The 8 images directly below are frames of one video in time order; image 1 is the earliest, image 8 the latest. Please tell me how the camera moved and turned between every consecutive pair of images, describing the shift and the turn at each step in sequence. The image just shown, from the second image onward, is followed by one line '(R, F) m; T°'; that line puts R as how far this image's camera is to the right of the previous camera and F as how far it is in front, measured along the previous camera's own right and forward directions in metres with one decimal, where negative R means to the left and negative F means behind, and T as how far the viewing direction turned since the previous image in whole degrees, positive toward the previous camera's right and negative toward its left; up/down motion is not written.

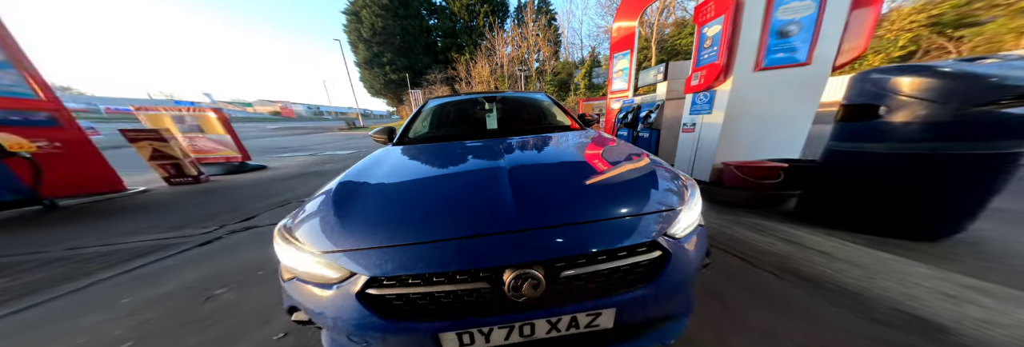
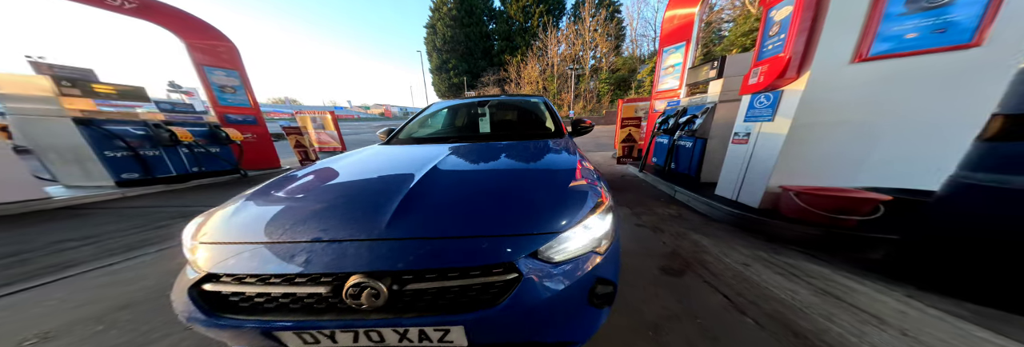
(+0.6, +0.1) m; -14°
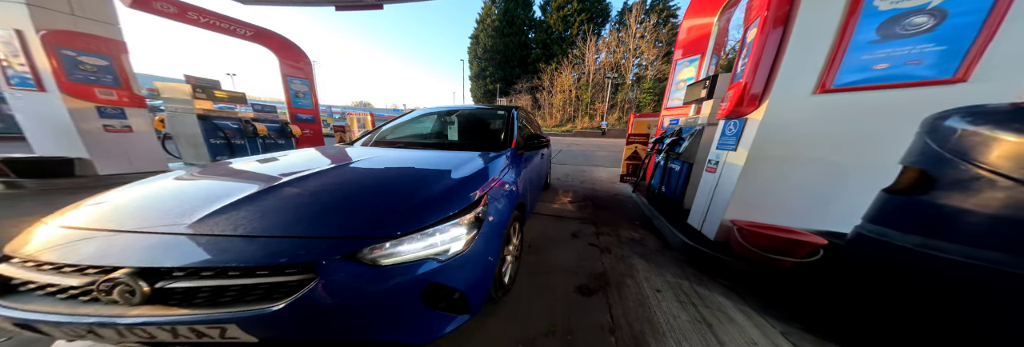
(+0.9, -0.1) m; -10°
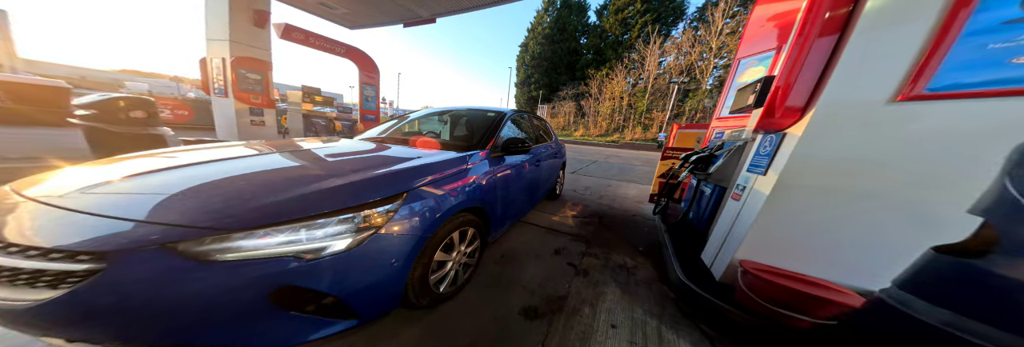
(+0.7, +0.1) m; -12°
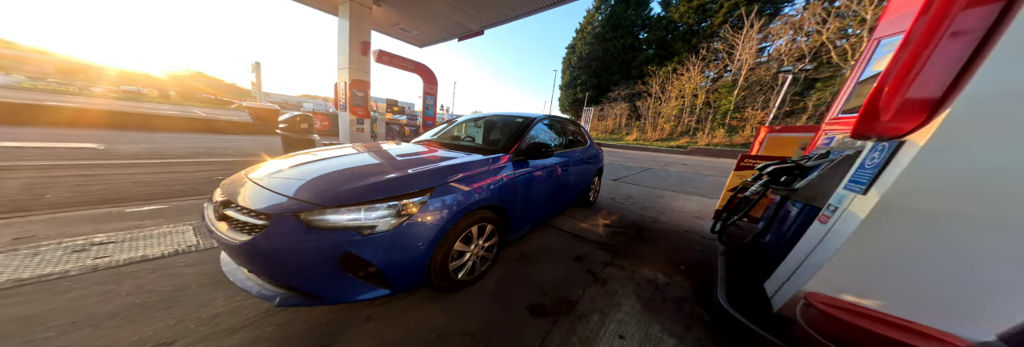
(+0.2, -0.1) m; -12°
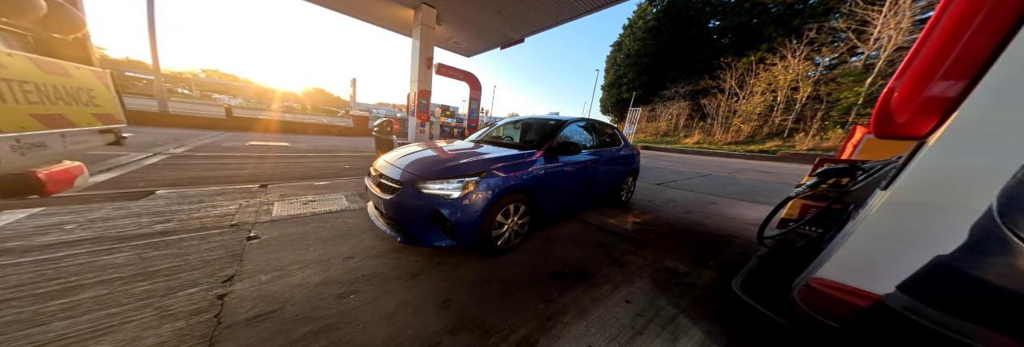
(+0.1, -0.5) m; -11°
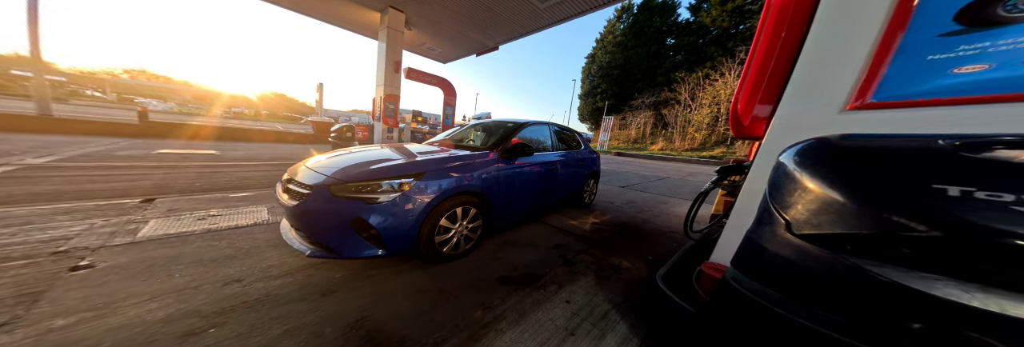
(+0.3, +0.1) m; +5°
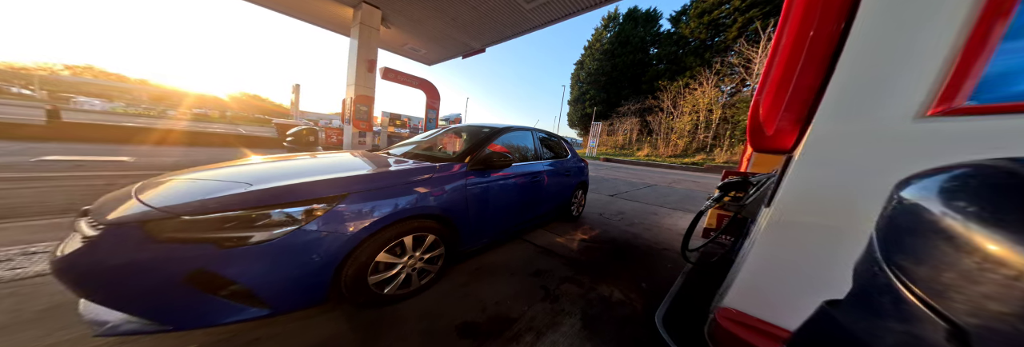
(+0.2, +0.4) m; +3°
